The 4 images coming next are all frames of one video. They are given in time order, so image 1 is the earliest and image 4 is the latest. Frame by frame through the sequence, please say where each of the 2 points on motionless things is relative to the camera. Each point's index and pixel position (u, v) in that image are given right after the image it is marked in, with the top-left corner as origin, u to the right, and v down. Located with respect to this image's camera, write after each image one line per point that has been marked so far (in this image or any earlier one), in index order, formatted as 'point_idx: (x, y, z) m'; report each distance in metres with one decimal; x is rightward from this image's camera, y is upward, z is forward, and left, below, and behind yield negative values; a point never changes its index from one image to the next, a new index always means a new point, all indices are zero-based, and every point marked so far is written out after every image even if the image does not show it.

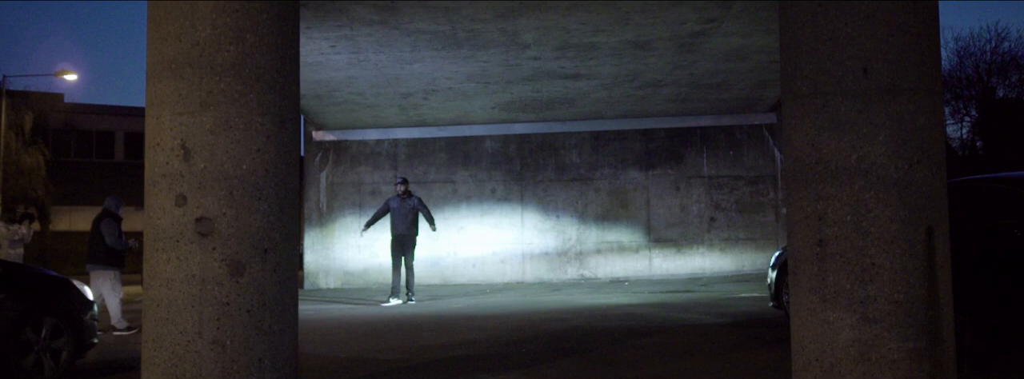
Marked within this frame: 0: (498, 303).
0: (-0.2, -1.5, +13.2) m
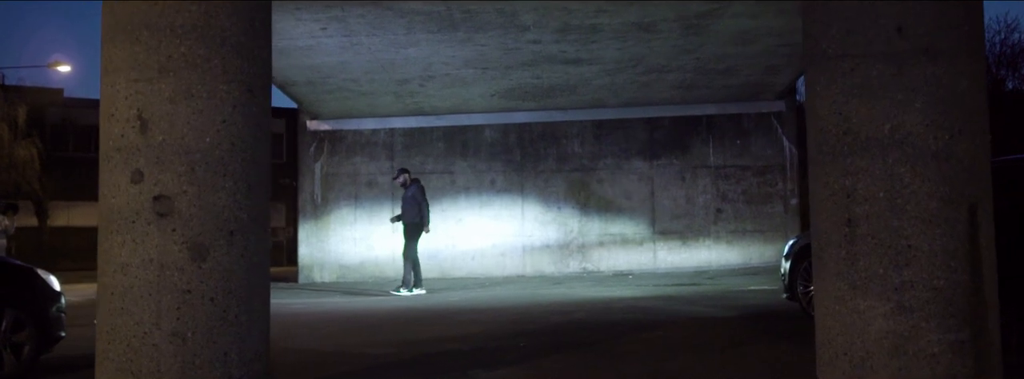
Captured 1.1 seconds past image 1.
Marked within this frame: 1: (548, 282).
0: (-0.2, -1.4, +12.7) m
1: (+0.5, -1.4, +14.9) m
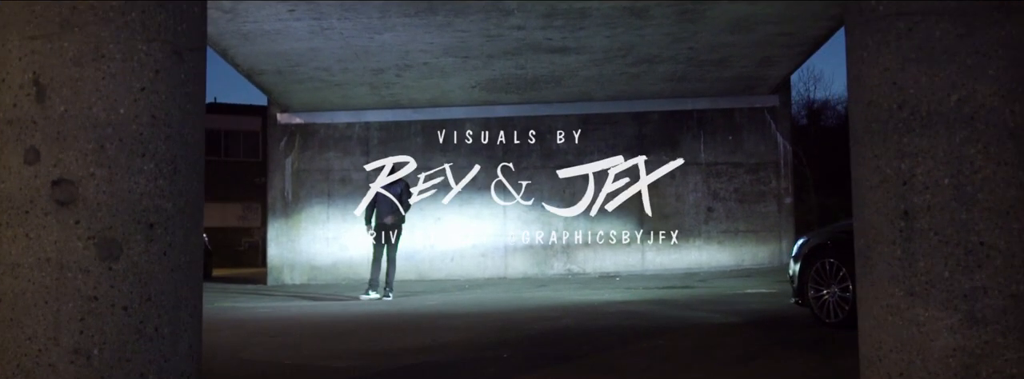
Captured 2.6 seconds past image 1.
0: (-0.4, -1.3, +11.9) m
1: (+0.3, -1.3, +14.1) m
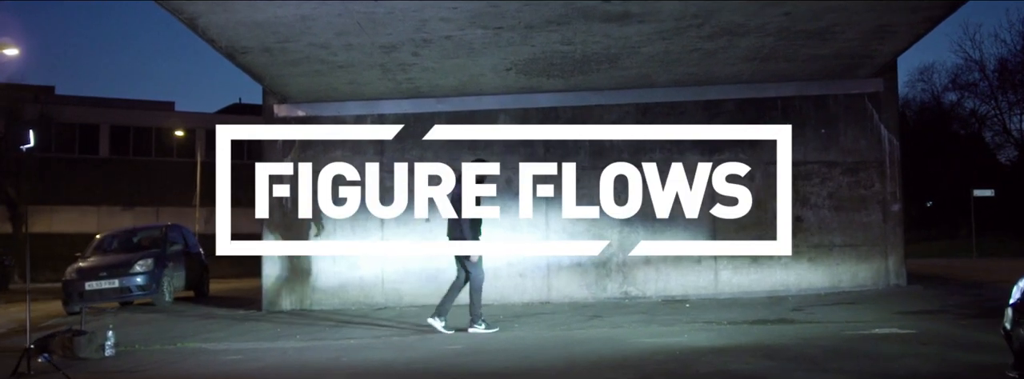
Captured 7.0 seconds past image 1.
0: (0.0, -1.4, +9.0) m
1: (+0.8, -1.4, +11.2) m
